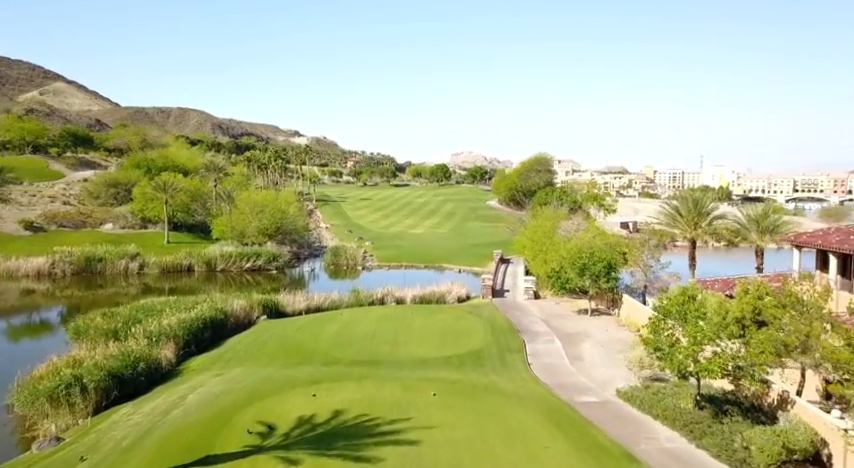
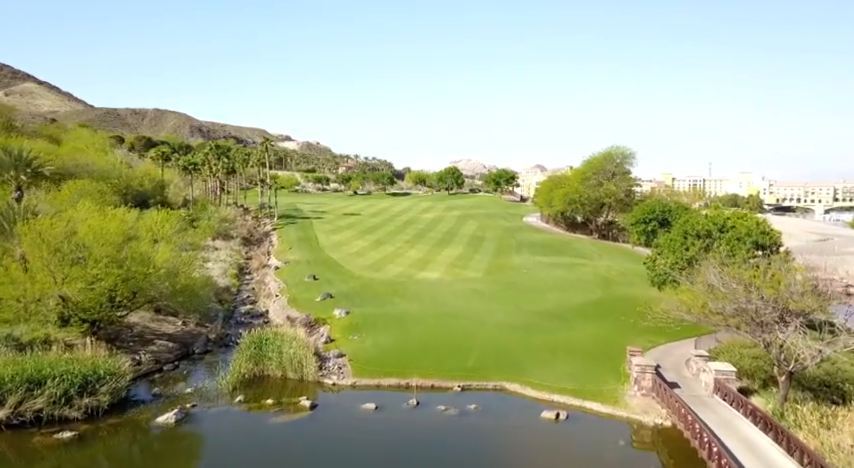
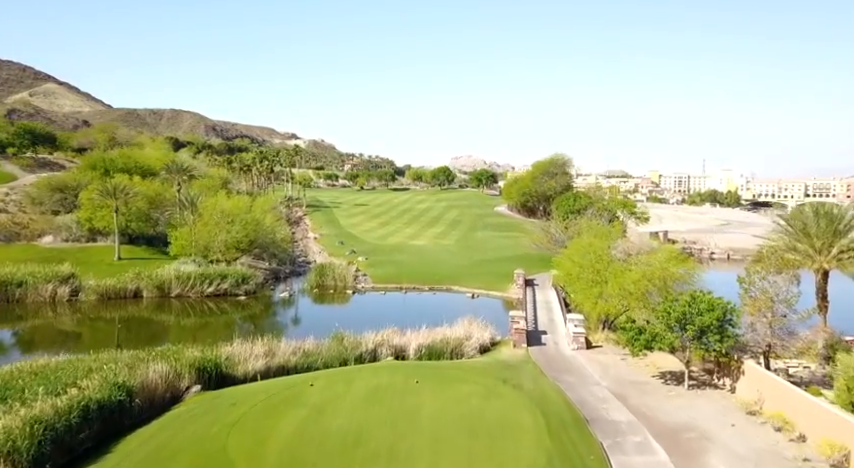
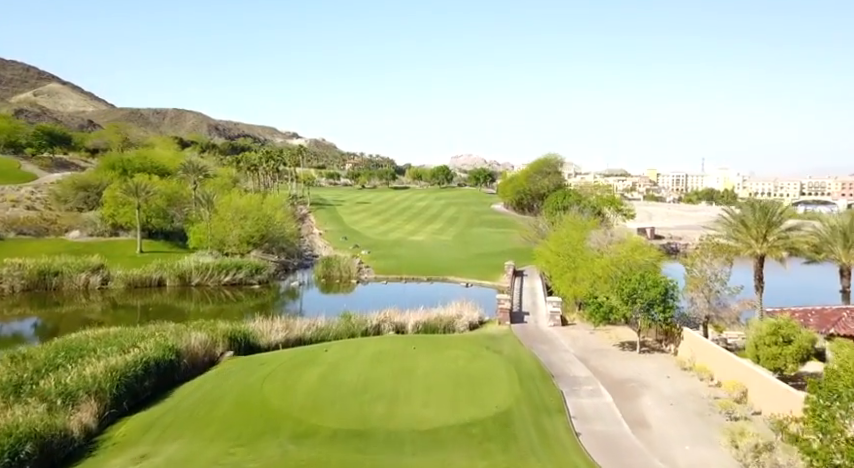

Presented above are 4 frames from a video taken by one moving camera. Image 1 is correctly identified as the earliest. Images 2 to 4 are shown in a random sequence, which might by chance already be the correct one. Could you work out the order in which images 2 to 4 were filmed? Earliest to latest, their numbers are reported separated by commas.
4, 3, 2
